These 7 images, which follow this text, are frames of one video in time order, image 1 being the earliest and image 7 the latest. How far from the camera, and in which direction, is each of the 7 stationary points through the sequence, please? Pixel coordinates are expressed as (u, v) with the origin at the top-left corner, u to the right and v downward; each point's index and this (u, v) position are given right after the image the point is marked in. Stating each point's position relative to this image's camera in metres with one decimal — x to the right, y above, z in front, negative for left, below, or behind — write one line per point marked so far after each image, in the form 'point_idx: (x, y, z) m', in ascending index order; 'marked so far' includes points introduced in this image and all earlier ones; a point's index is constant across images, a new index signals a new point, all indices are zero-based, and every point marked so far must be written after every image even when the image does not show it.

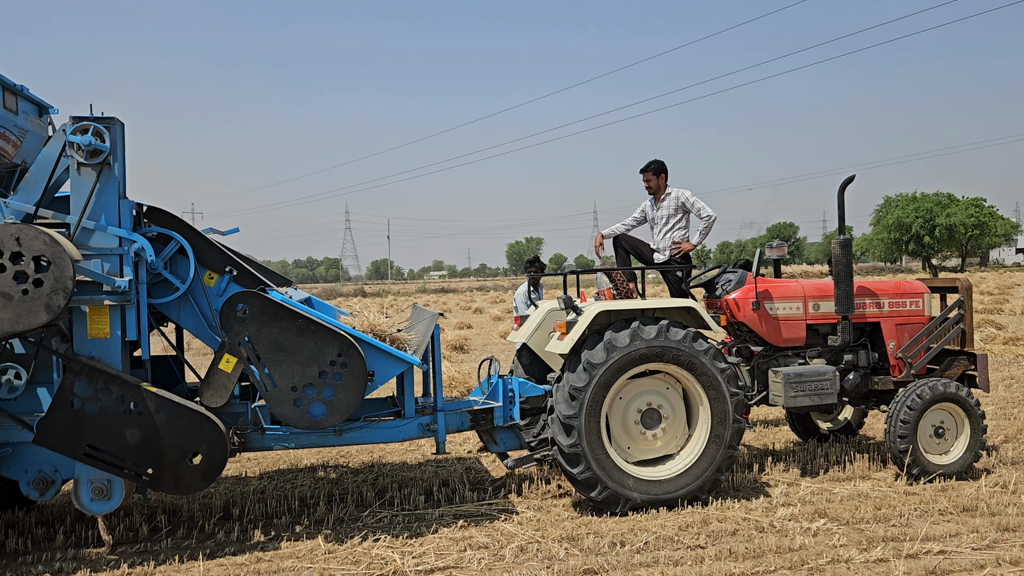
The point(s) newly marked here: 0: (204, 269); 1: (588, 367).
0: (-1.6, +0.1, +4.5) m
1: (+0.4, -0.4, +4.7) m
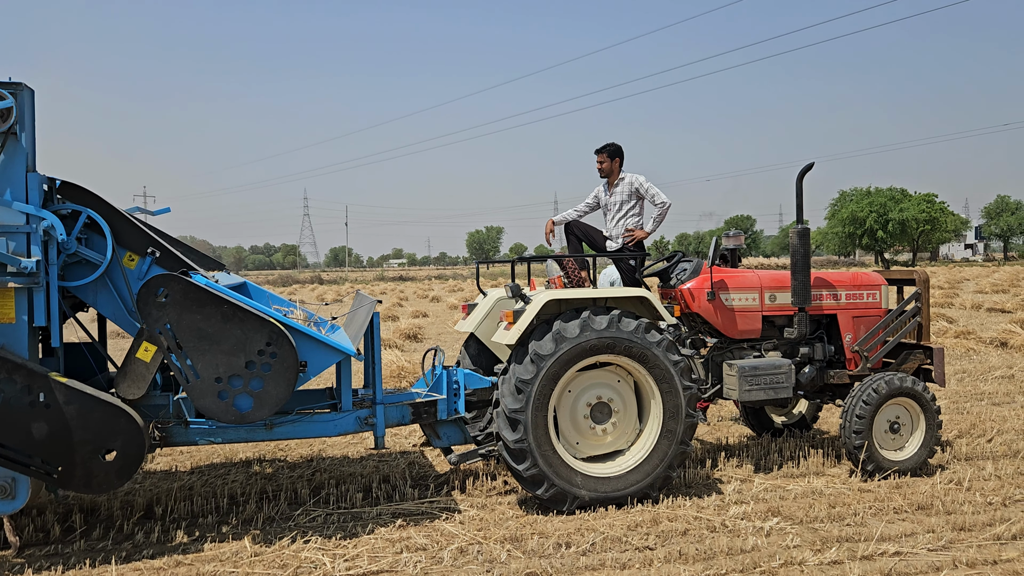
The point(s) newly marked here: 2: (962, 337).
0: (-1.9, +0.2, +4.2) m
1: (+0.1, -0.4, +4.5) m
2: (+6.3, -0.7, +11.9) m
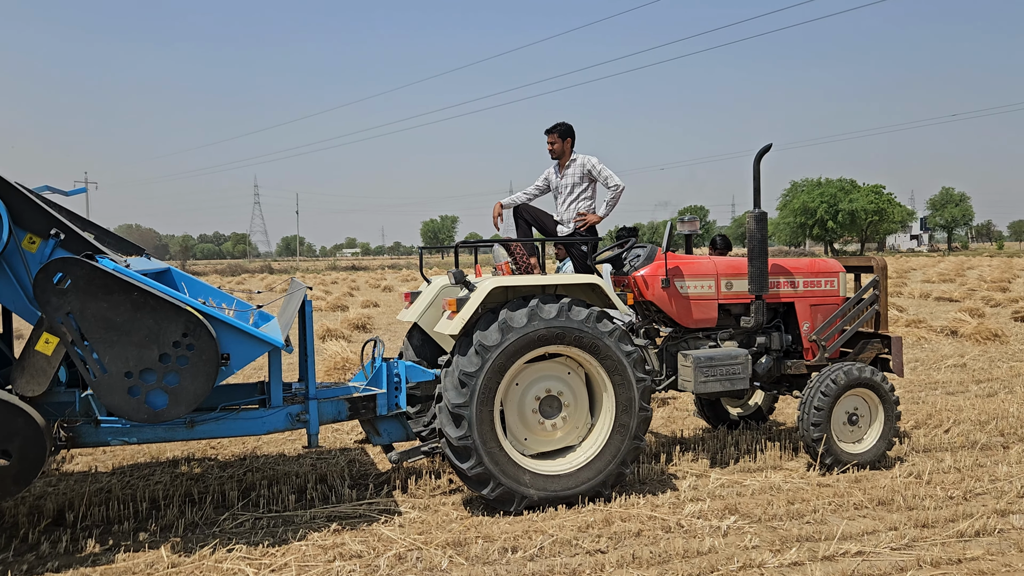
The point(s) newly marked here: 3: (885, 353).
0: (-2.2, +0.2, +3.8) m
1: (-0.2, -0.3, +4.2) m
2: (+5.6, -0.5, +12.0) m
3: (+2.4, -0.4, +5.5) m
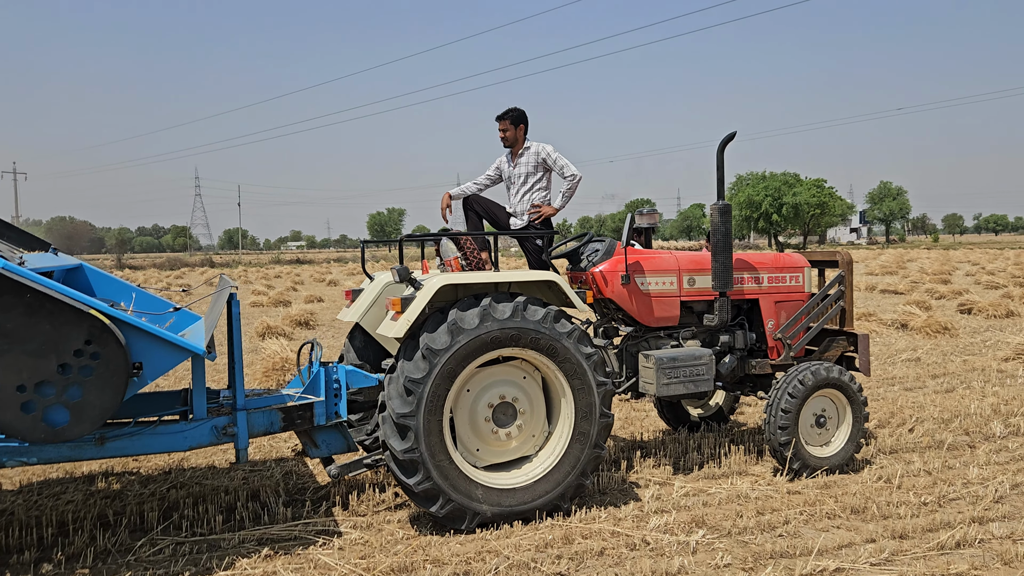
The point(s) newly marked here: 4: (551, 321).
0: (-2.4, +0.2, +3.3) m
1: (-0.4, -0.3, +3.8) m
2: (+4.9, -0.4, +11.9) m
3: (+2.1, -0.4, +5.3) m
4: (+0.2, -0.2, +4.1) m
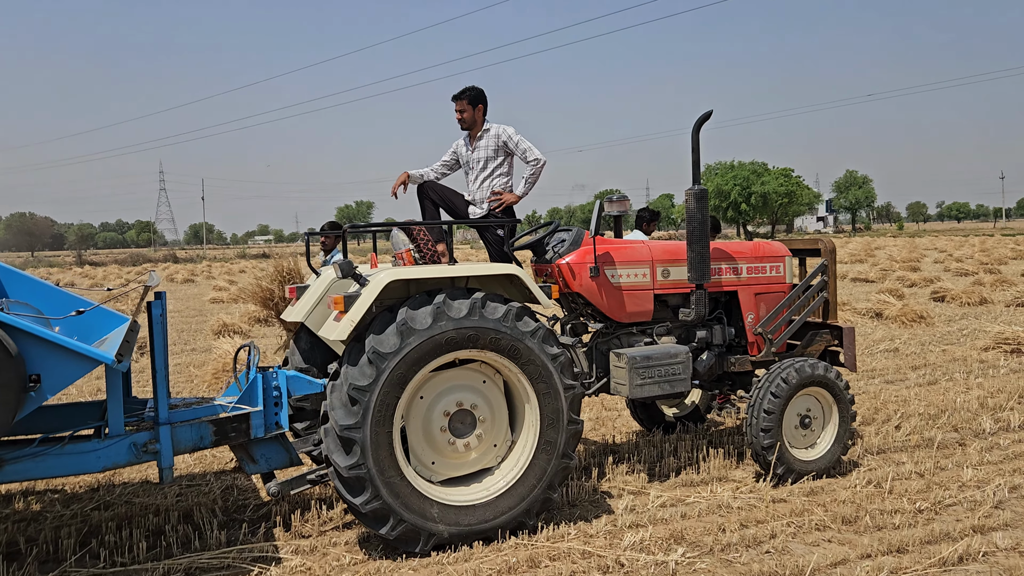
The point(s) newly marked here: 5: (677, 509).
0: (-2.5, +0.2, +2.8) m
1: (-0.6, -0.3, +3.4) m
2: (+4.4, -0.3, +11.7) m
3: (+1.9, -0.3, +4.9) m
4: (0.0, -0.1, +3.7) m
5: (+0.8, -1.0, +4.0) m
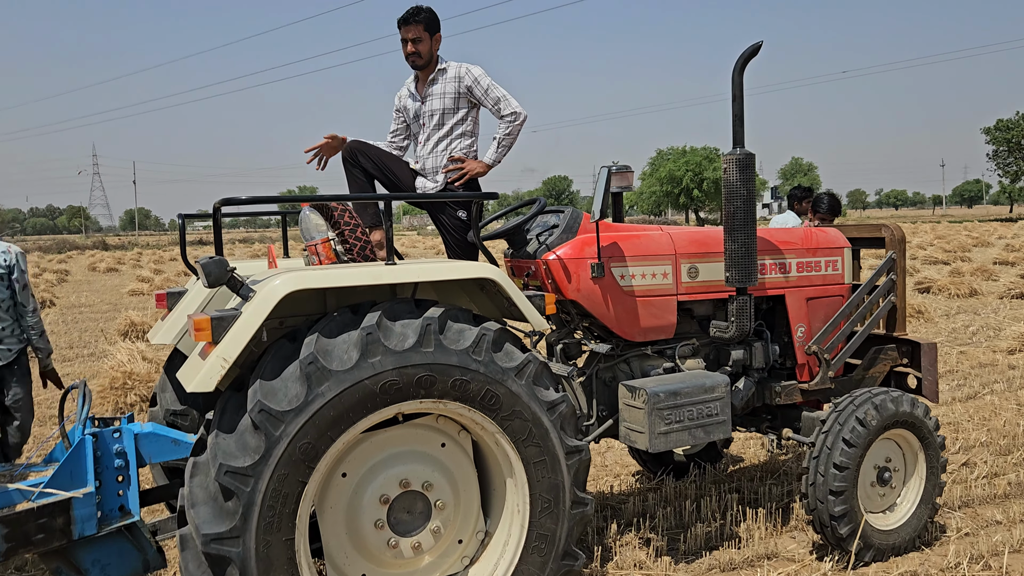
0: (-2.5, +0.2, +1.3) m
1: (-0.6, -0.3, +2.1) m
2: (+3.9, -0.2, +10.6) m
3: (+1.7, -0.3, +3.7) m
4: (-0.1, -0.2, +2.3) m
5: (+0.7, -1.1, +2.7) m
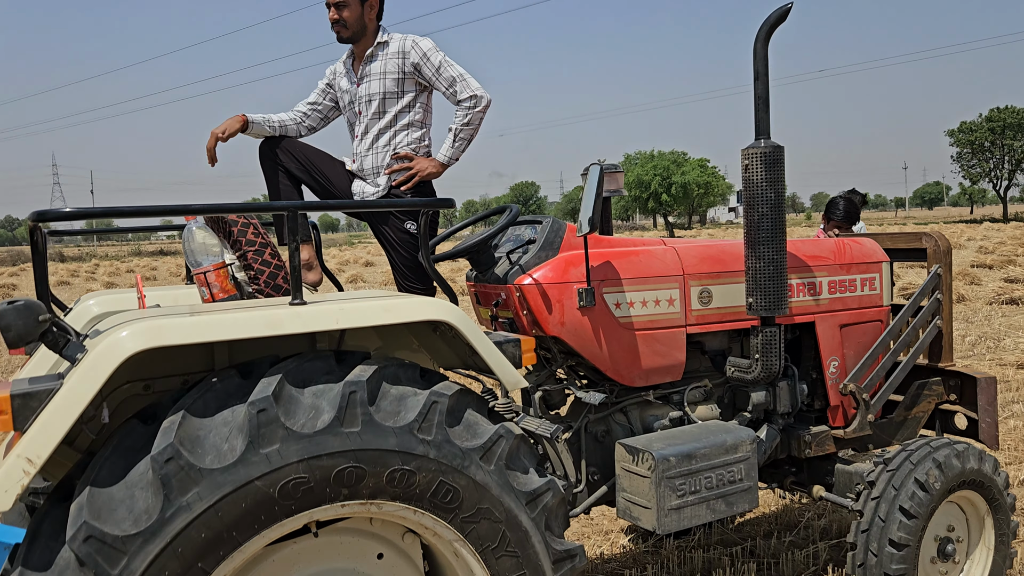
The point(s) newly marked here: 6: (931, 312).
0: (-2.6, +0.1, +0.6) m
1: (-0.7, -0.4, +1.3) m
2: (+3.5, -0.3, +10.1) m
3: (+1.6, -0.4, +3.1) m
4: (-0.1, -0.3, +1.6) m
5: (+0.6, -1.1, +2.1) m
6: (+1.5, -0.1, +3.0) m
